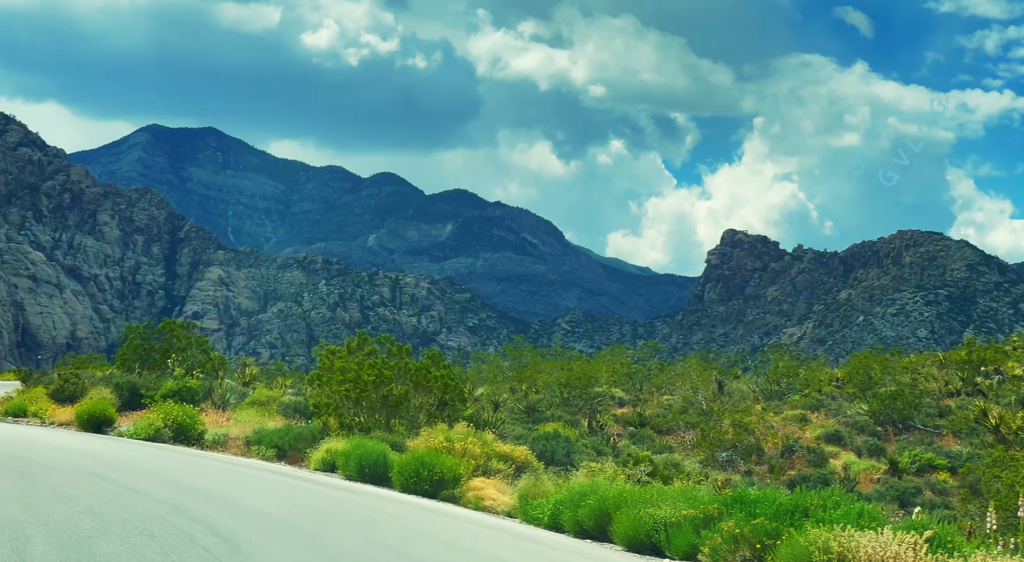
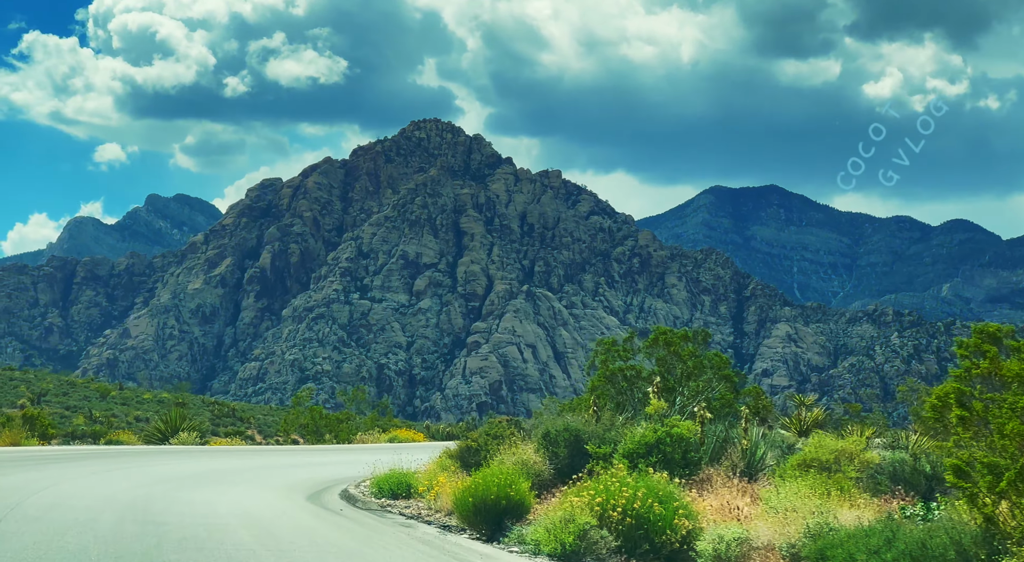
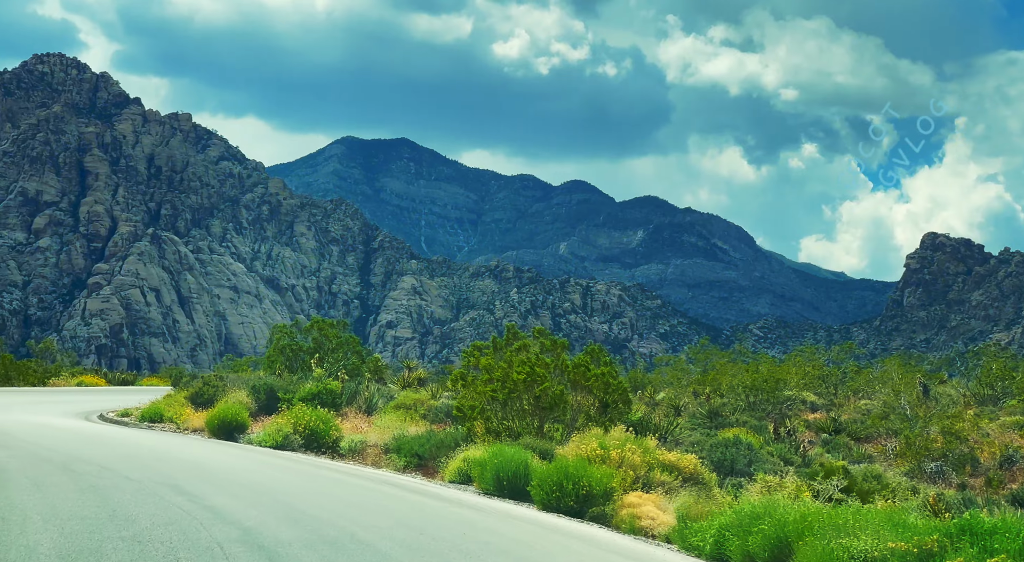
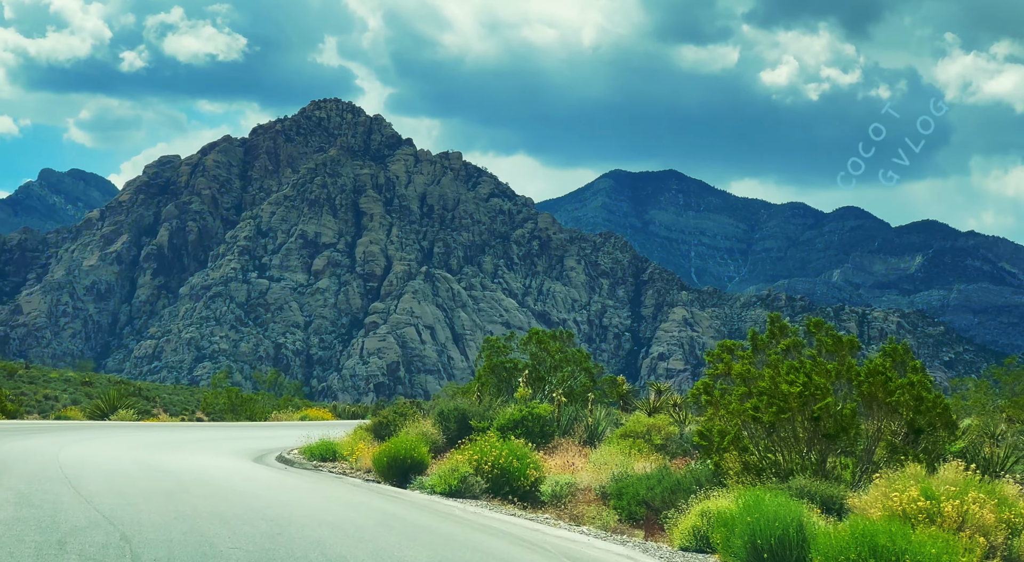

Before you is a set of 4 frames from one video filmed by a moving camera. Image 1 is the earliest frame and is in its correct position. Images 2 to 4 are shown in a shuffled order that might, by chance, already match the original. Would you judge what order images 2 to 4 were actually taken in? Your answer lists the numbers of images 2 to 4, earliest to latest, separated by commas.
3, 4, 2
